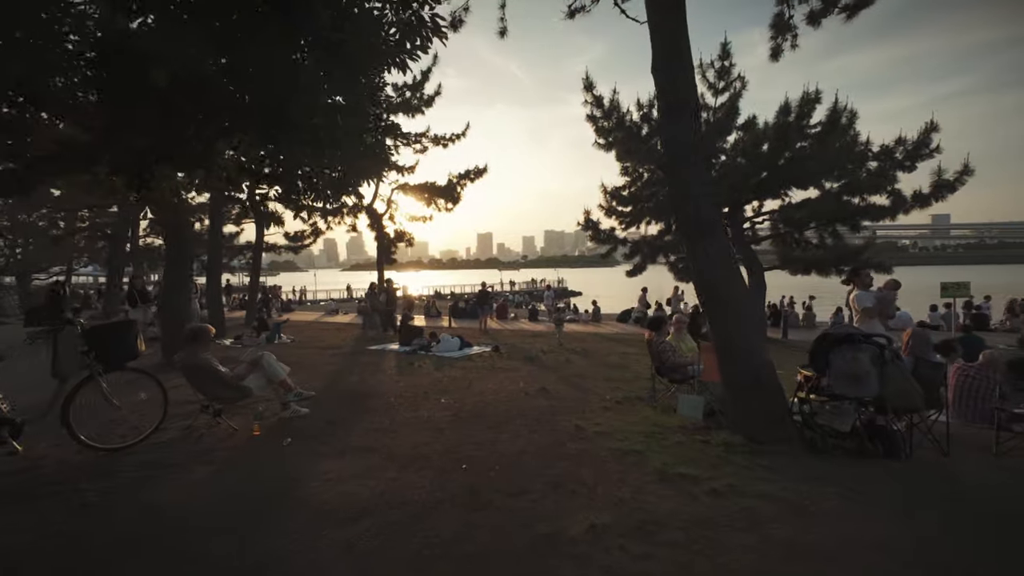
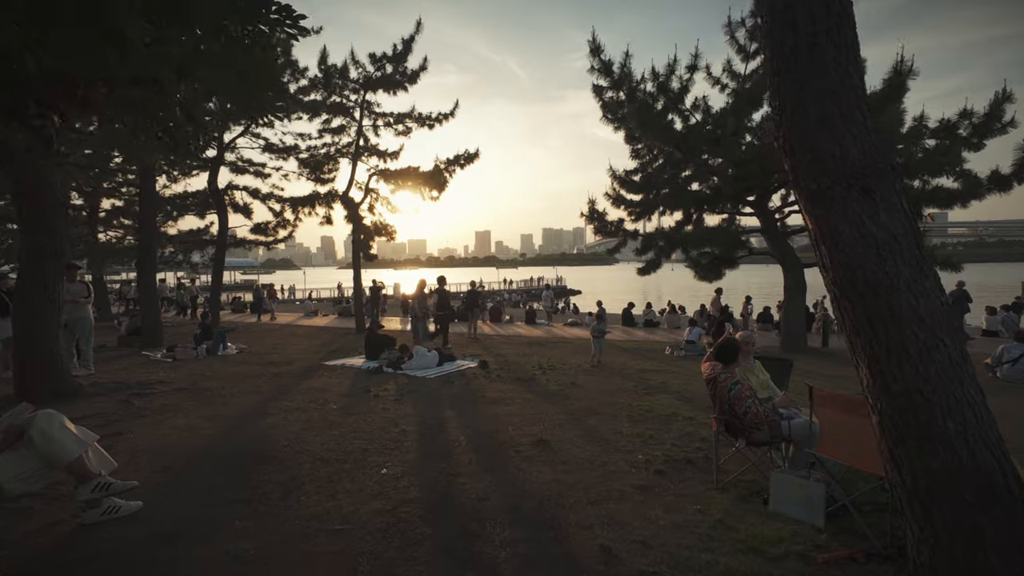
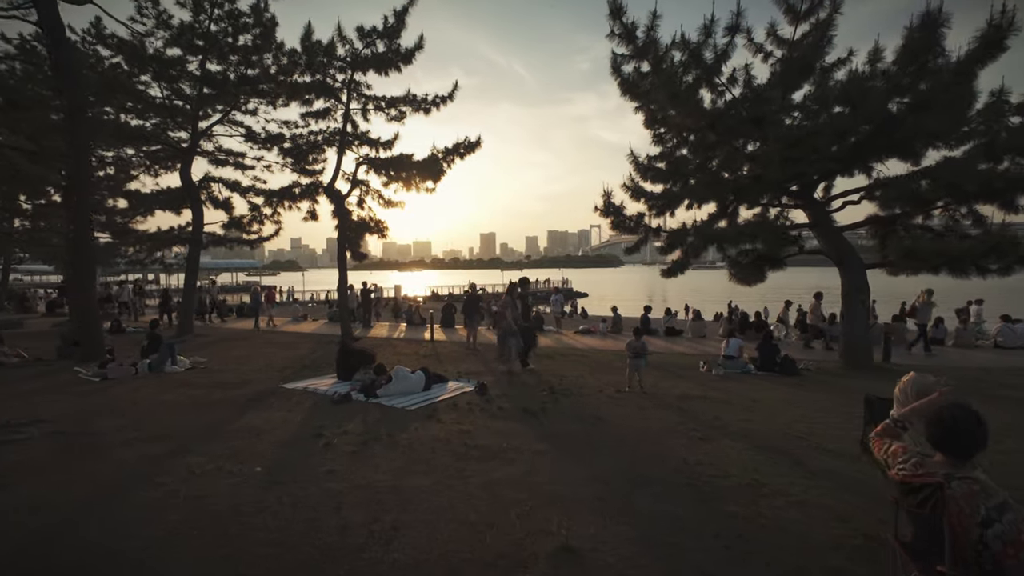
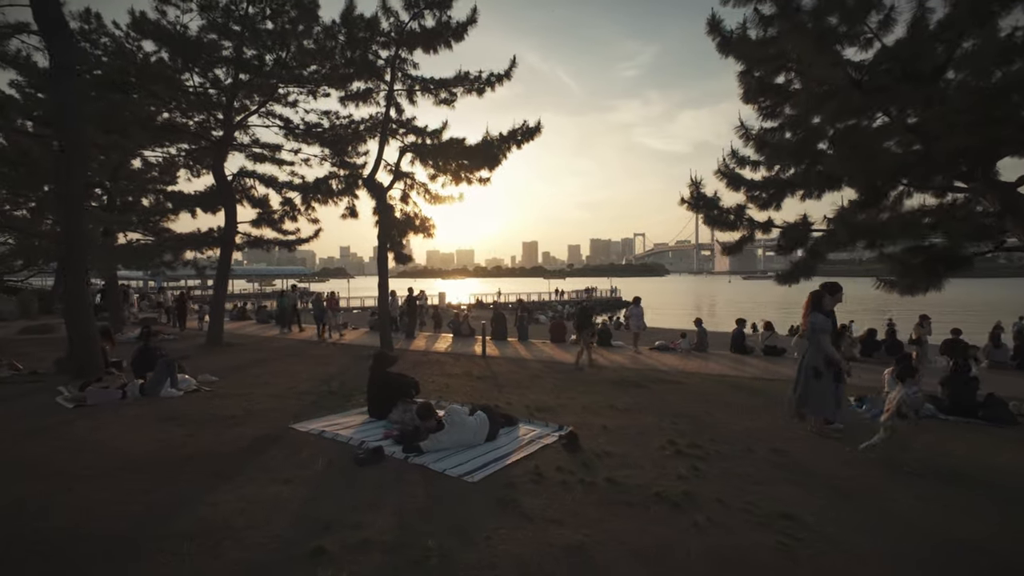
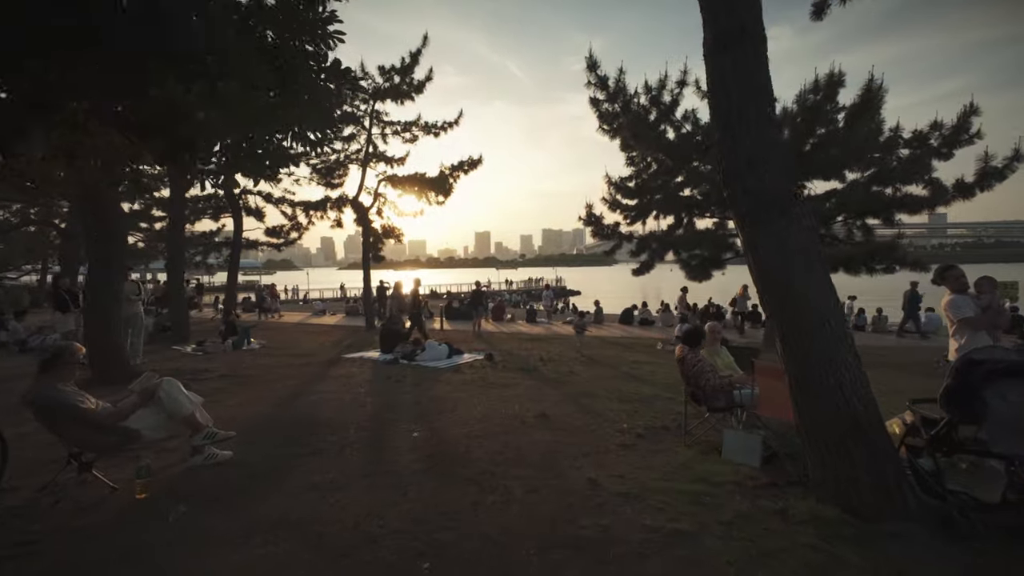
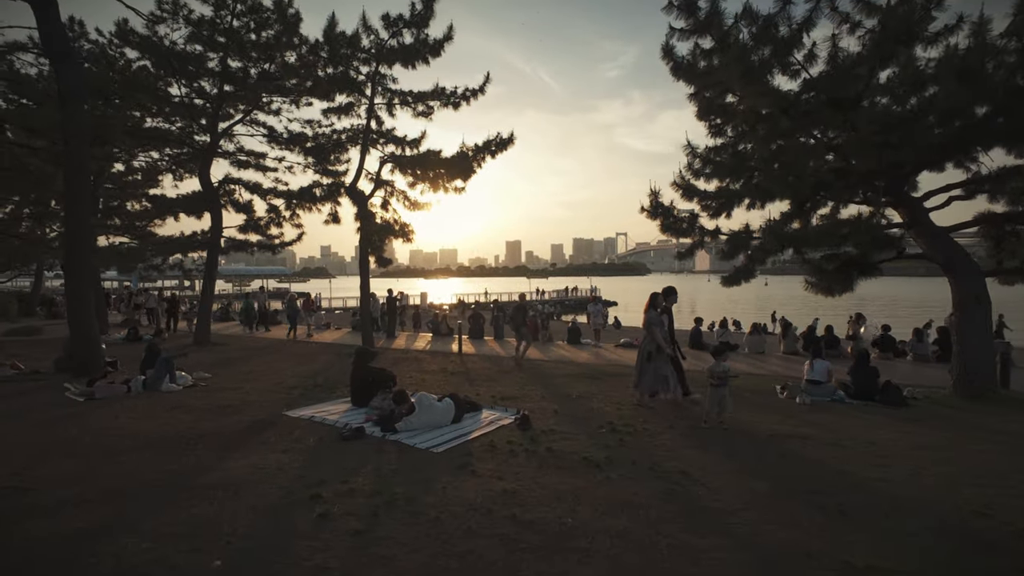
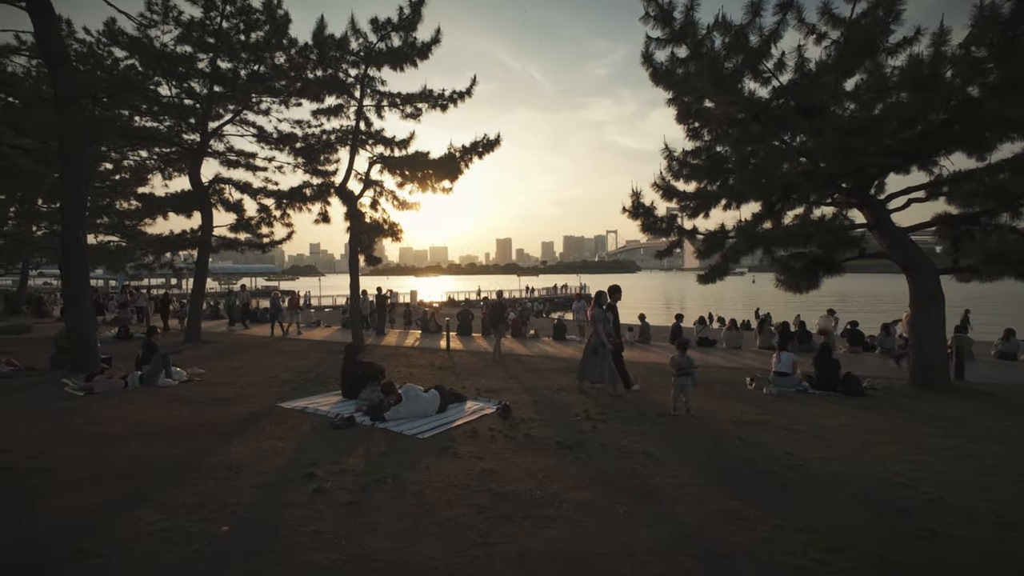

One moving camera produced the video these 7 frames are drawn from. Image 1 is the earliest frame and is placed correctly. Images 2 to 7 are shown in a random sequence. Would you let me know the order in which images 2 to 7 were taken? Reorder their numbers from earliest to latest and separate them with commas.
5, 2, 3, 7, 6, 4
